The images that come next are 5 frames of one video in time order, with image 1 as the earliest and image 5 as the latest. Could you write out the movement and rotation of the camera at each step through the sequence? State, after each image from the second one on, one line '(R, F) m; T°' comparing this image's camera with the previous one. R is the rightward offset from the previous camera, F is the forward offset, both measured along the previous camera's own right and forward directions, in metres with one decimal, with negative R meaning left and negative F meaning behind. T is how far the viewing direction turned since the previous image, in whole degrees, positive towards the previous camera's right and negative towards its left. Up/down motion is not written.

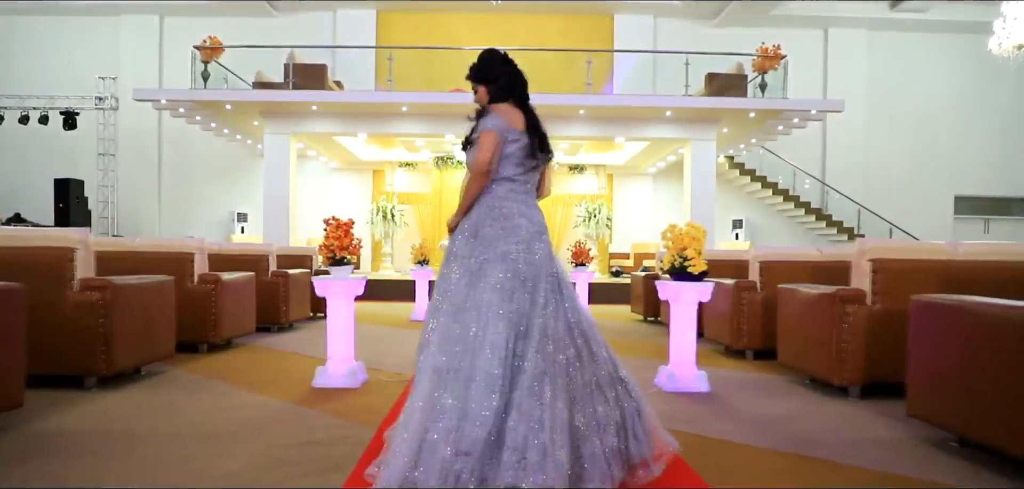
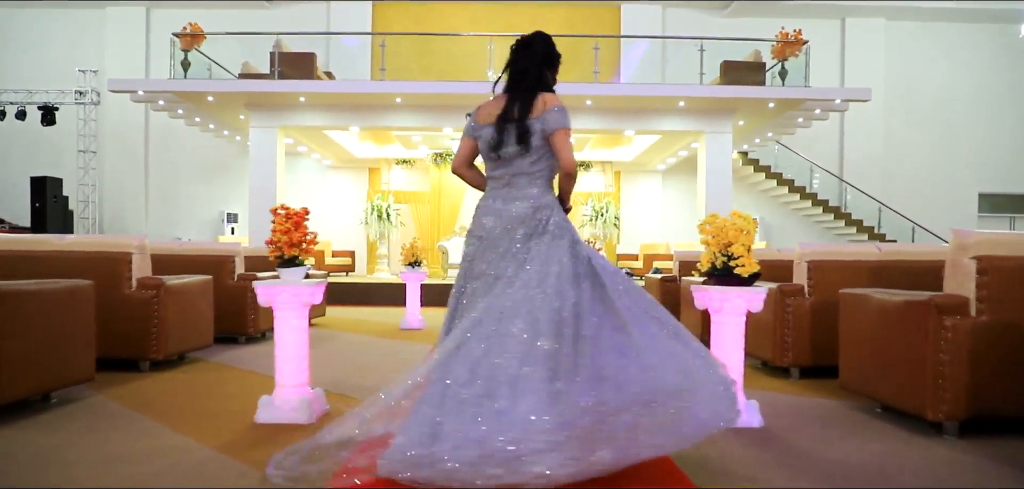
(0.0, +0.8) m; 0°
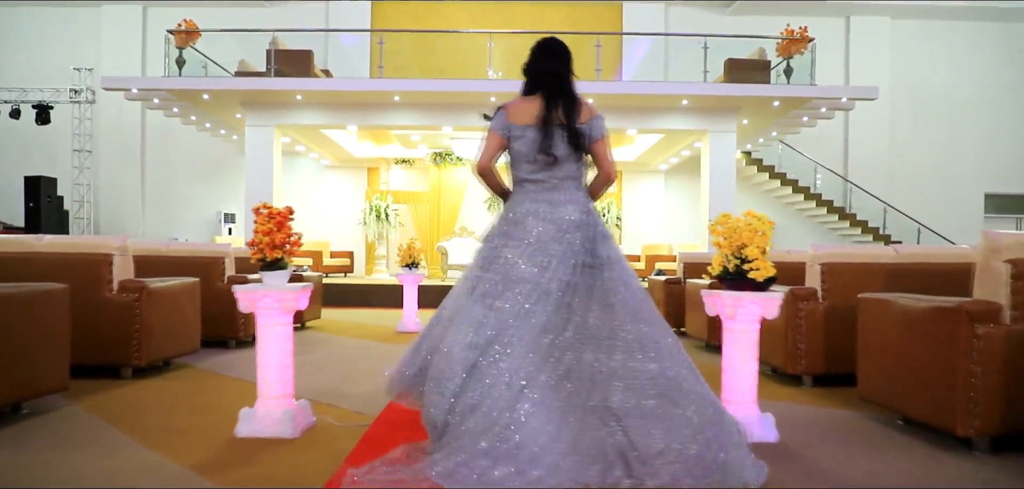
(0.0, +0.2) m; 0°
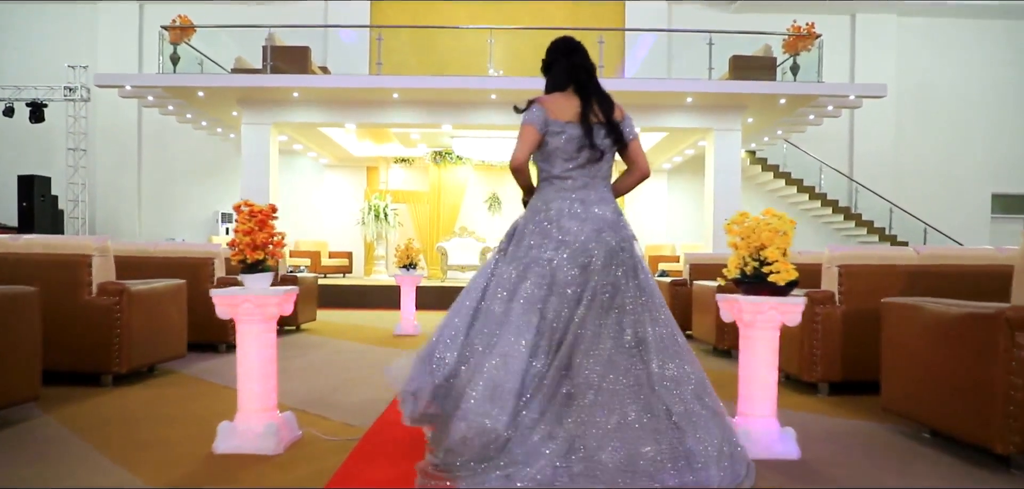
(0.0, +0.2) m; 0°
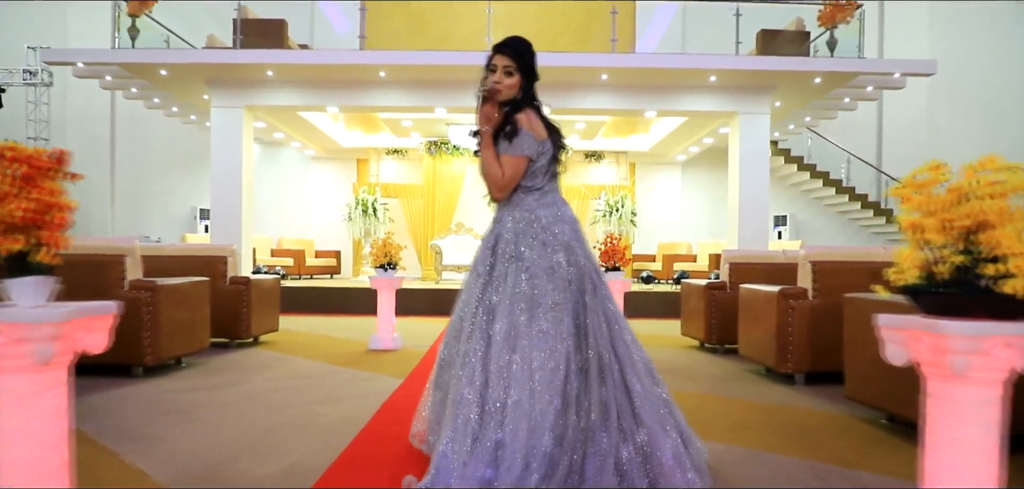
(0.0, +1.2) m; 0°
